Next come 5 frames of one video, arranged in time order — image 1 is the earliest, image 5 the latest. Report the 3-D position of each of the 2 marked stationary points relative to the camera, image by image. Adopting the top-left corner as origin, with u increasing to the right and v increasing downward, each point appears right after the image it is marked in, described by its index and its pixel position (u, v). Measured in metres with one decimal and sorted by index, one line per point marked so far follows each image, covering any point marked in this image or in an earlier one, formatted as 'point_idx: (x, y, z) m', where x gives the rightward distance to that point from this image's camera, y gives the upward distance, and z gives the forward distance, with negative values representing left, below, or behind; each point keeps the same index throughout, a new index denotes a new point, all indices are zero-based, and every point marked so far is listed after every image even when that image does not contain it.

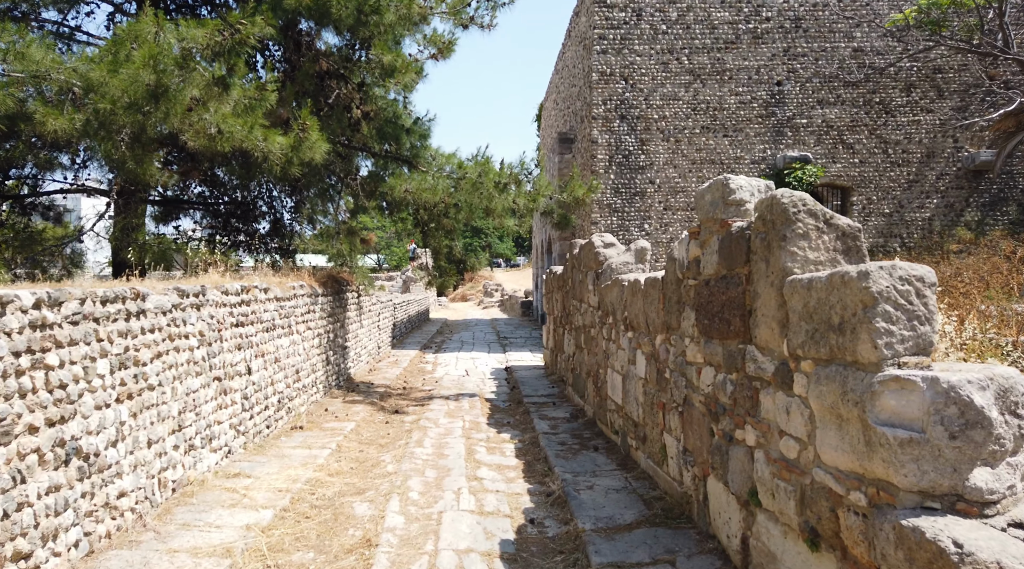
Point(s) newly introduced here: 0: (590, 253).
0: (+0.8, +0.3, +7.2) m
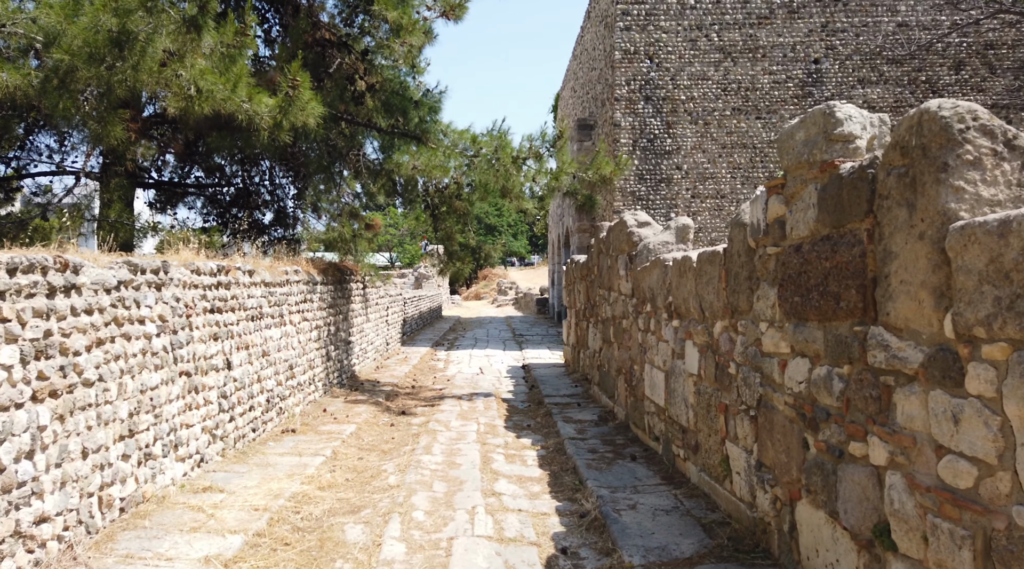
0: (+0.9, +0.4, +6.3) m
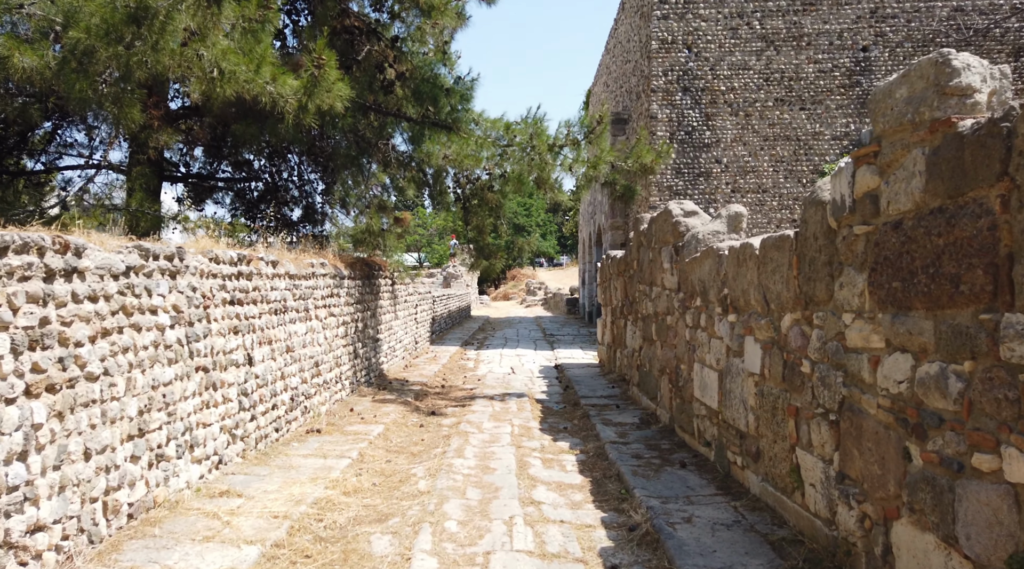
0: (+1.2, +0.5, +6.0) m
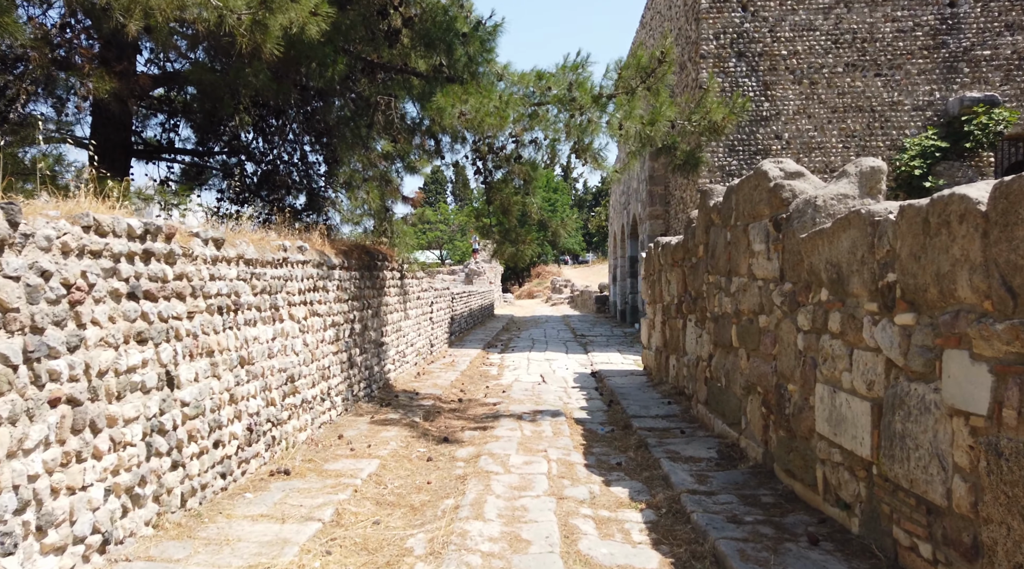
0: (+1.4, +0.5, +4.4) m
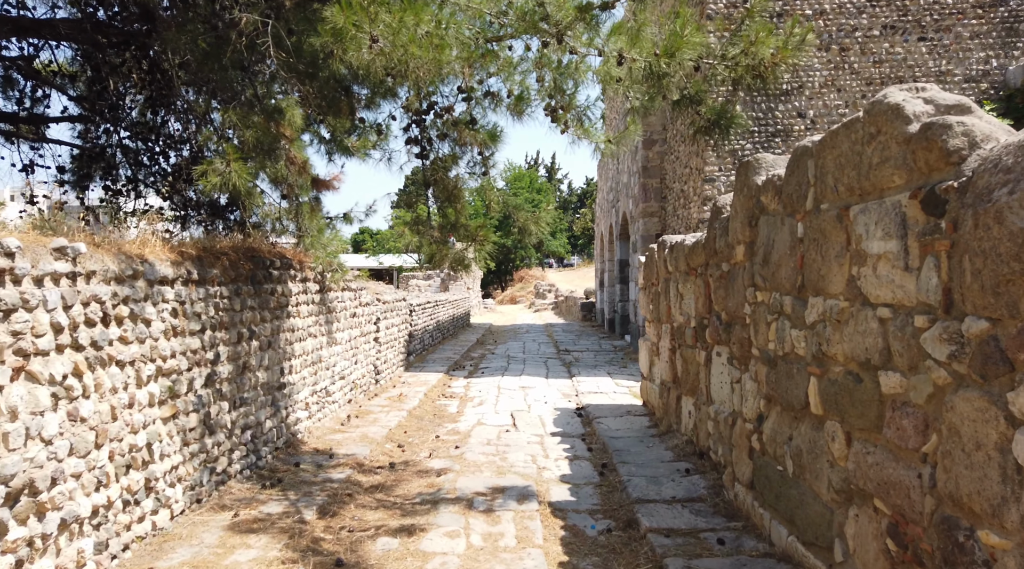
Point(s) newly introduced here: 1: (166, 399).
0: (+1.2, +0.4, +2.4) m
1: (-1.6, -0.5, +3.4) m
